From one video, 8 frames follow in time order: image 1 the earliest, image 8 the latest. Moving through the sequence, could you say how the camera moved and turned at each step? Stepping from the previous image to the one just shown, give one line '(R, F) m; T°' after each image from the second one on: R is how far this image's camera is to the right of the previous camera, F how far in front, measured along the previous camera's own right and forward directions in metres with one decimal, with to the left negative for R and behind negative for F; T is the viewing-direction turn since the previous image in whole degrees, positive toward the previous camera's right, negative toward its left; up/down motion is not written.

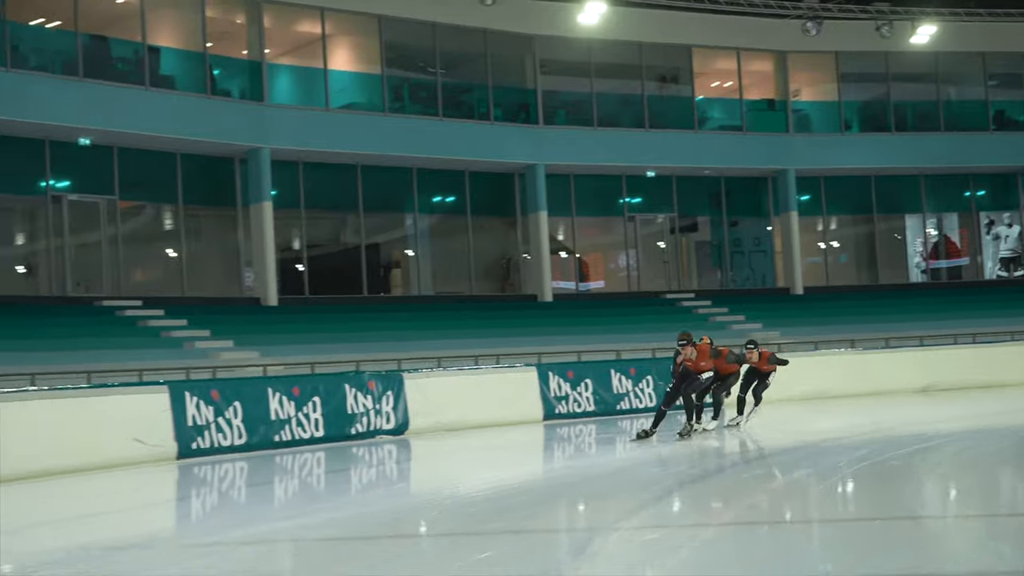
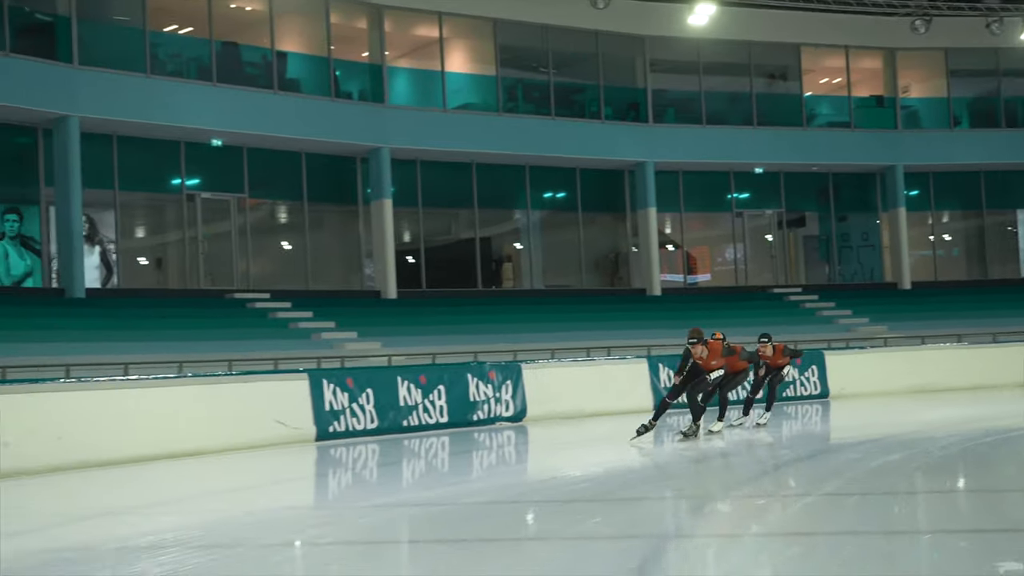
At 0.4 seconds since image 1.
(-0.1, -0.7) m; -4°
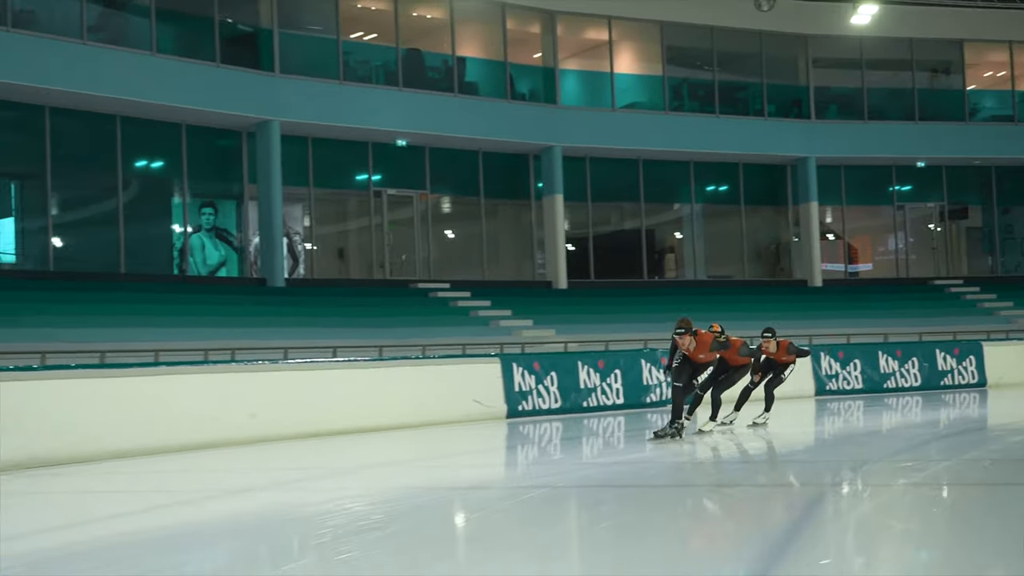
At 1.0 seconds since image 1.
(-0.1, -1.1) m; -6°
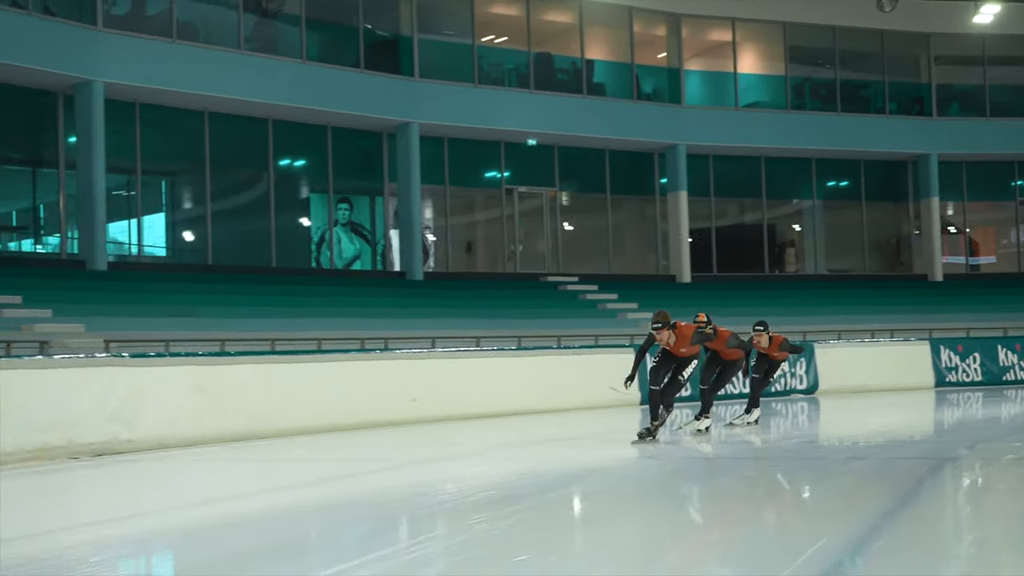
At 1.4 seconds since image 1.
(-0.2, -0.9) m; -5°
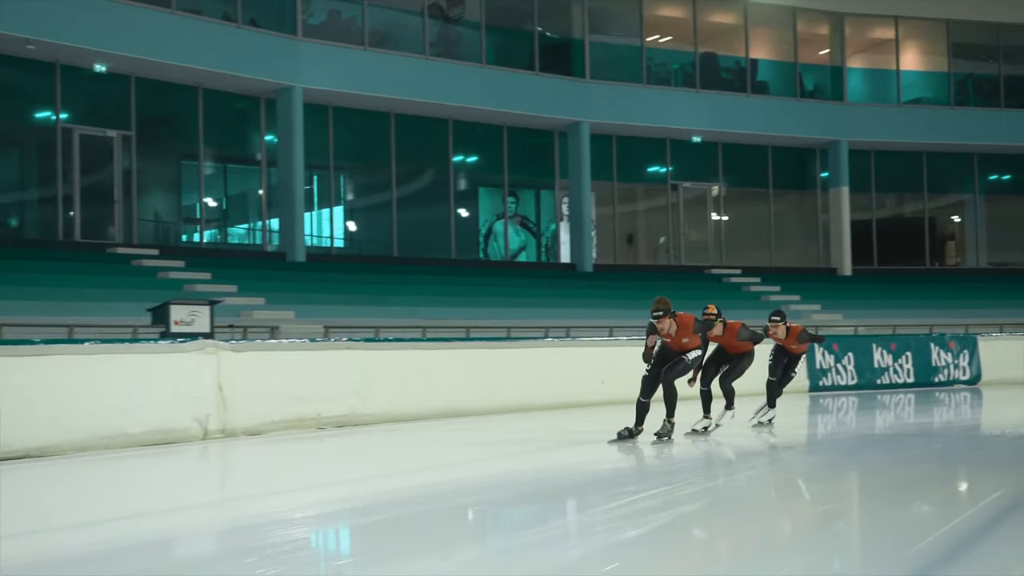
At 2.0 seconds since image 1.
(-0.3, -1.0) m; -6°
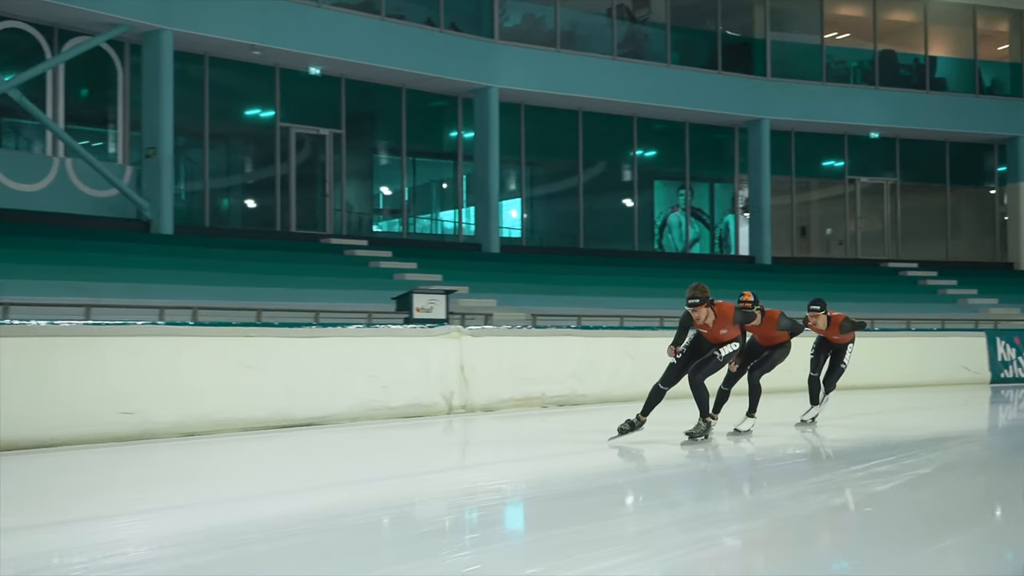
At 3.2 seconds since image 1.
(-0.4, -1.0) m; -6°
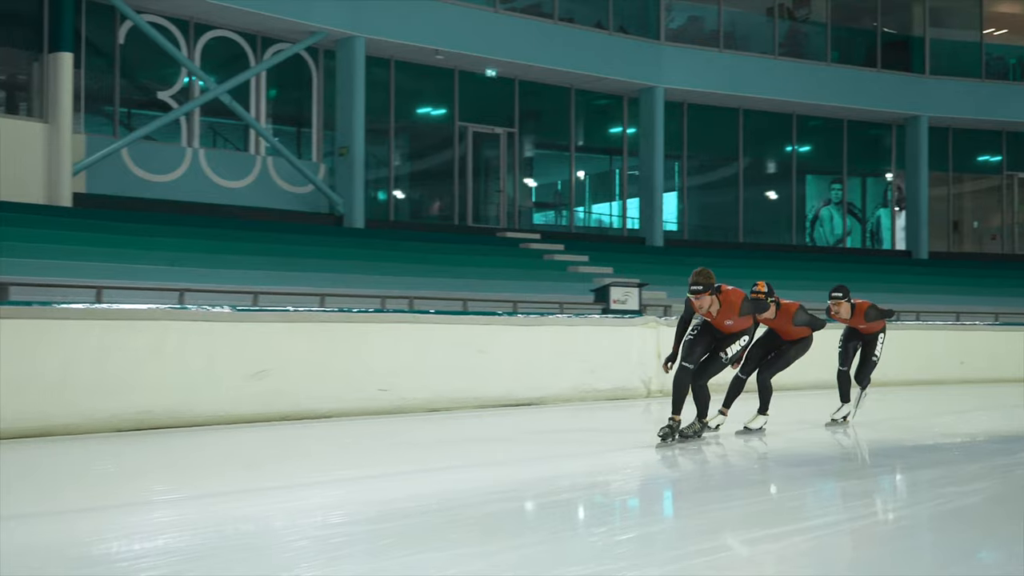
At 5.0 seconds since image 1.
(-0.4, -0.9) m; -5°
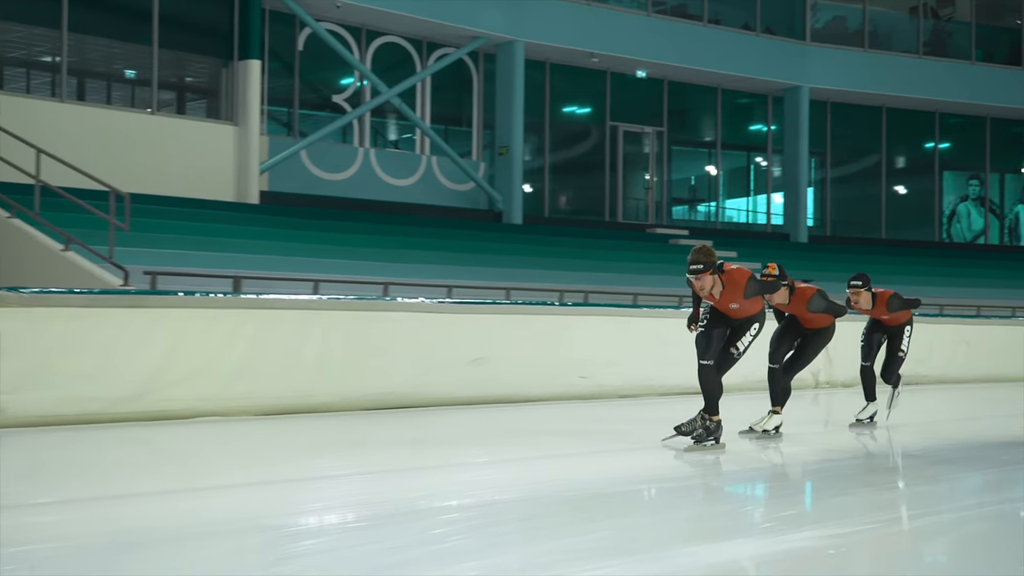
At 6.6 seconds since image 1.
(-0.4, -0.7) m; -5°
